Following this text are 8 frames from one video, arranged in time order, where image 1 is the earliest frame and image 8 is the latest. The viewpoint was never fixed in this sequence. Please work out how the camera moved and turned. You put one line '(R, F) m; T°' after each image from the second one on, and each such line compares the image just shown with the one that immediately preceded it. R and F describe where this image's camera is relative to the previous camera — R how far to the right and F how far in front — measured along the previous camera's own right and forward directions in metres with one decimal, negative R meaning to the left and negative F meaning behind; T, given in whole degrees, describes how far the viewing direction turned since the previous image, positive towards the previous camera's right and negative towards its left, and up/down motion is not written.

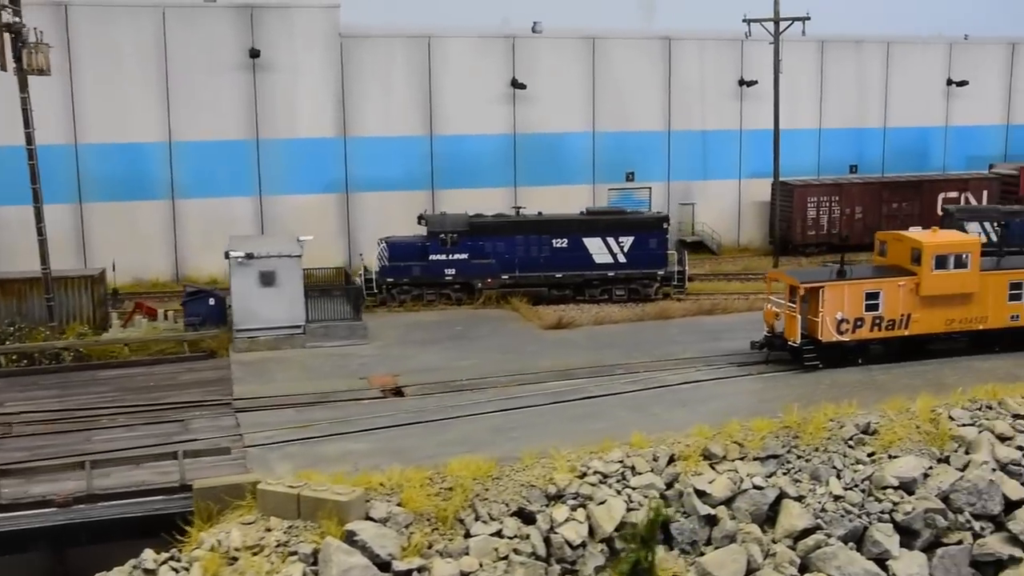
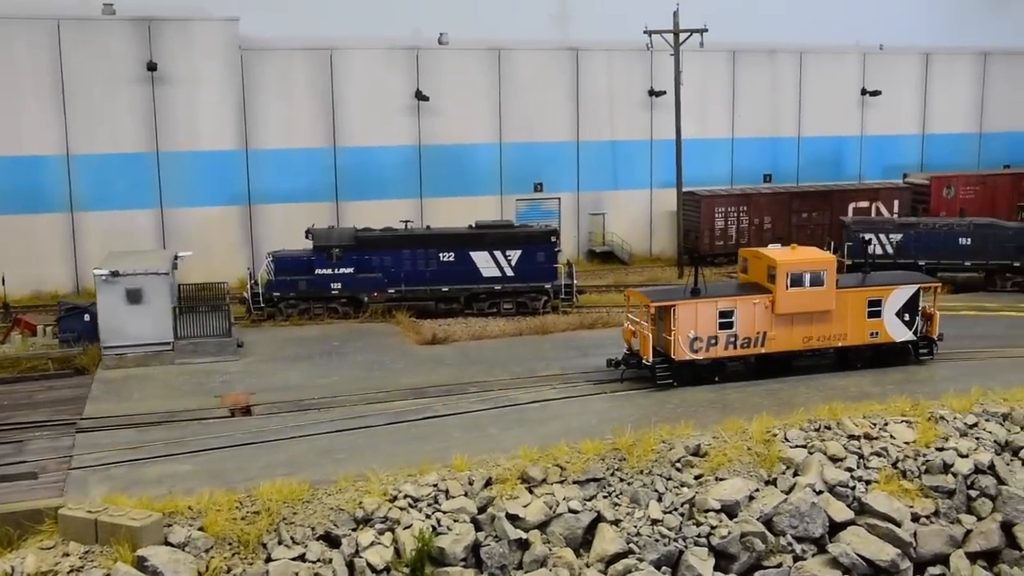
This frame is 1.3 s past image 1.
(+2.4, 0.0) m; 0°
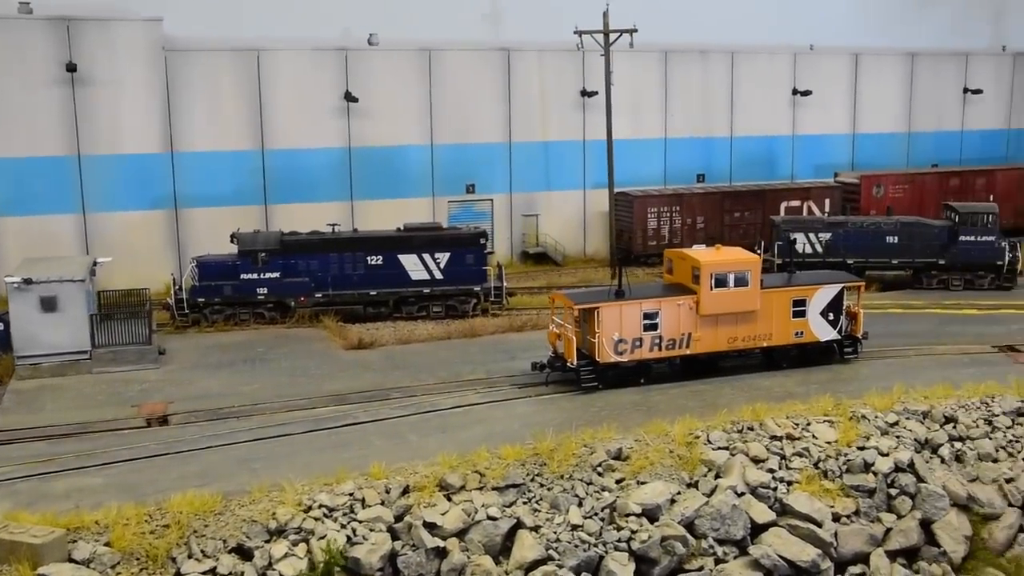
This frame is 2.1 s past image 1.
(+0.4, +0.2) m; +2°
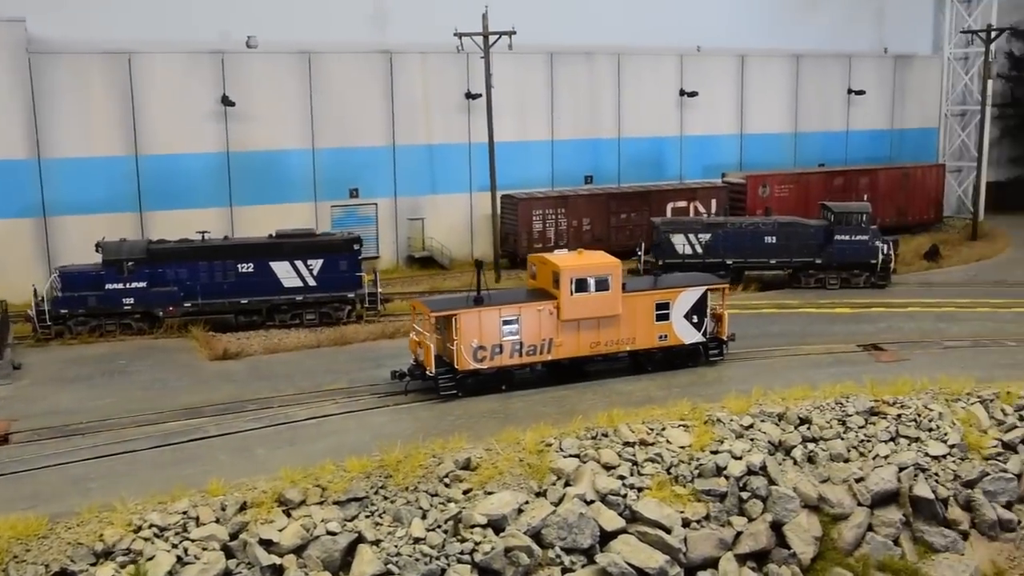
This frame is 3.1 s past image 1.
(+1.2, +0.2) m; +3°
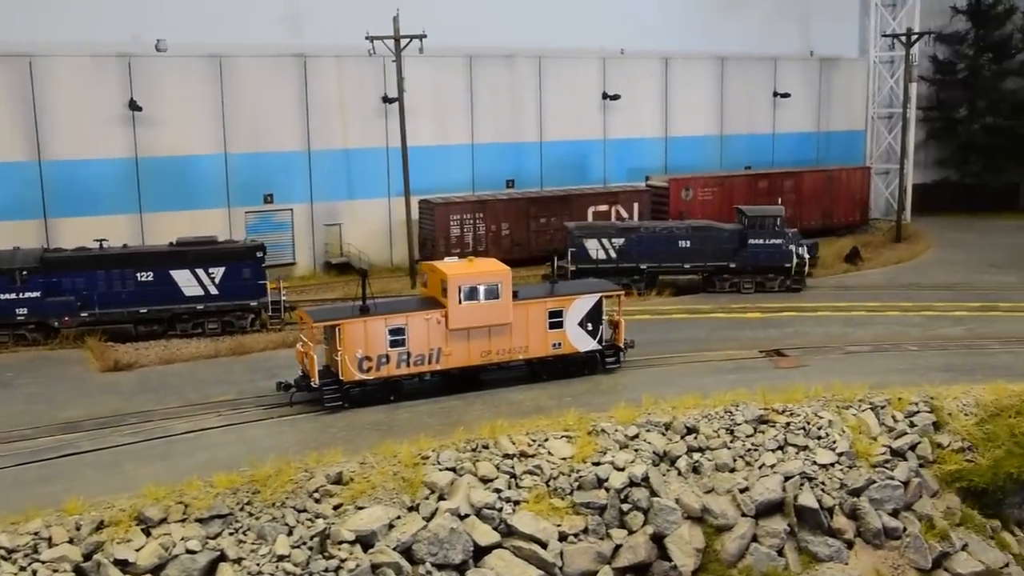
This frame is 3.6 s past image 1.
(+1.3, +0.3) m; +2°
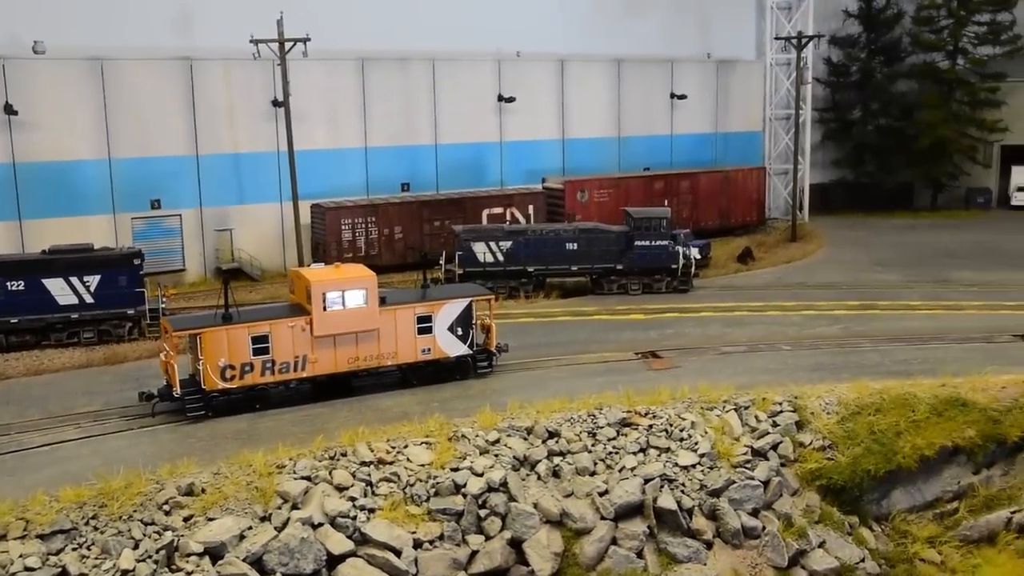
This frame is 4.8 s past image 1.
(+1.2, 0.0) m; +3°
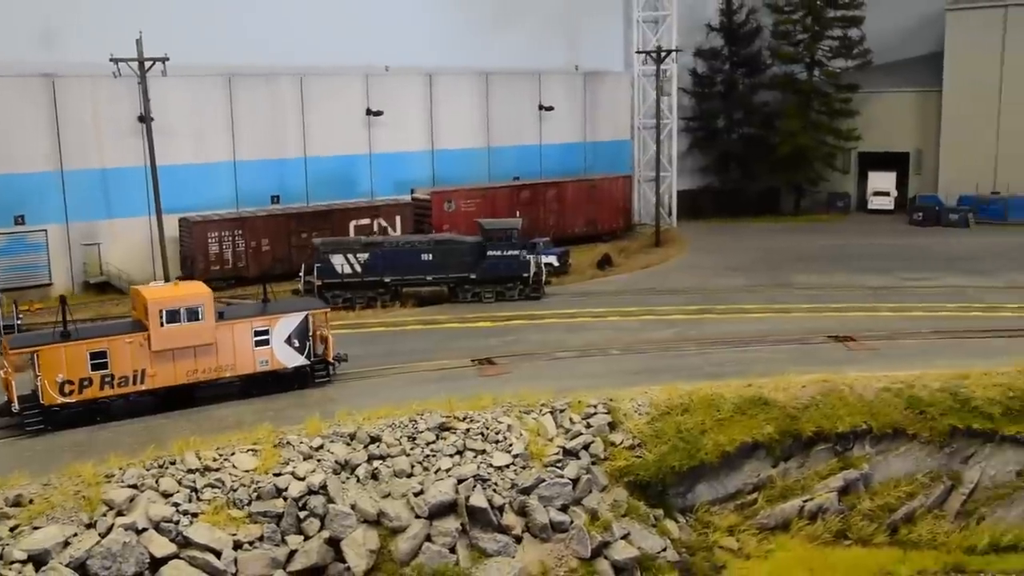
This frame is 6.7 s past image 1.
(+1.7, -1.4) m; +4°
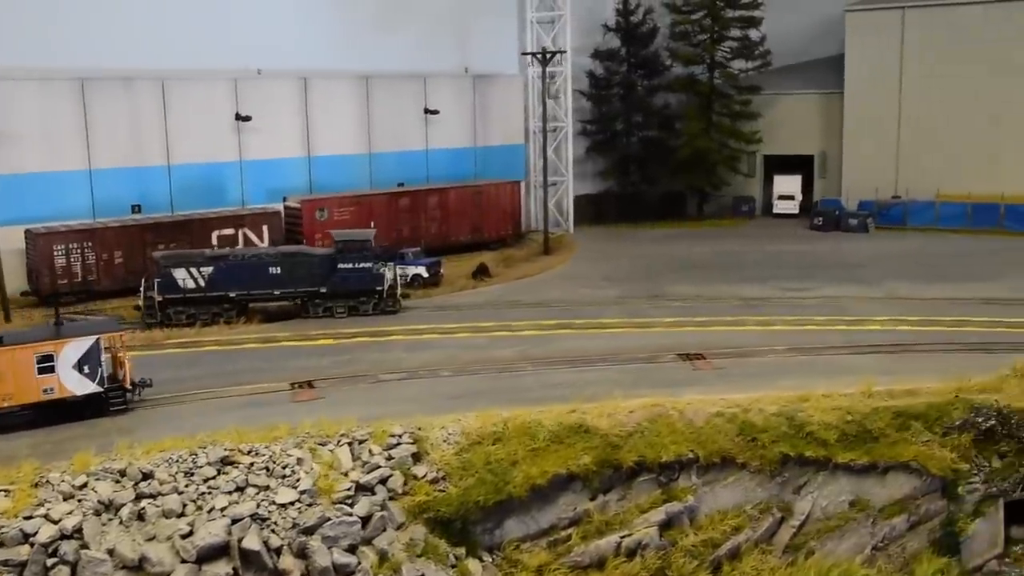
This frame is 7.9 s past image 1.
(+2.9, +1.4) m; +1°
